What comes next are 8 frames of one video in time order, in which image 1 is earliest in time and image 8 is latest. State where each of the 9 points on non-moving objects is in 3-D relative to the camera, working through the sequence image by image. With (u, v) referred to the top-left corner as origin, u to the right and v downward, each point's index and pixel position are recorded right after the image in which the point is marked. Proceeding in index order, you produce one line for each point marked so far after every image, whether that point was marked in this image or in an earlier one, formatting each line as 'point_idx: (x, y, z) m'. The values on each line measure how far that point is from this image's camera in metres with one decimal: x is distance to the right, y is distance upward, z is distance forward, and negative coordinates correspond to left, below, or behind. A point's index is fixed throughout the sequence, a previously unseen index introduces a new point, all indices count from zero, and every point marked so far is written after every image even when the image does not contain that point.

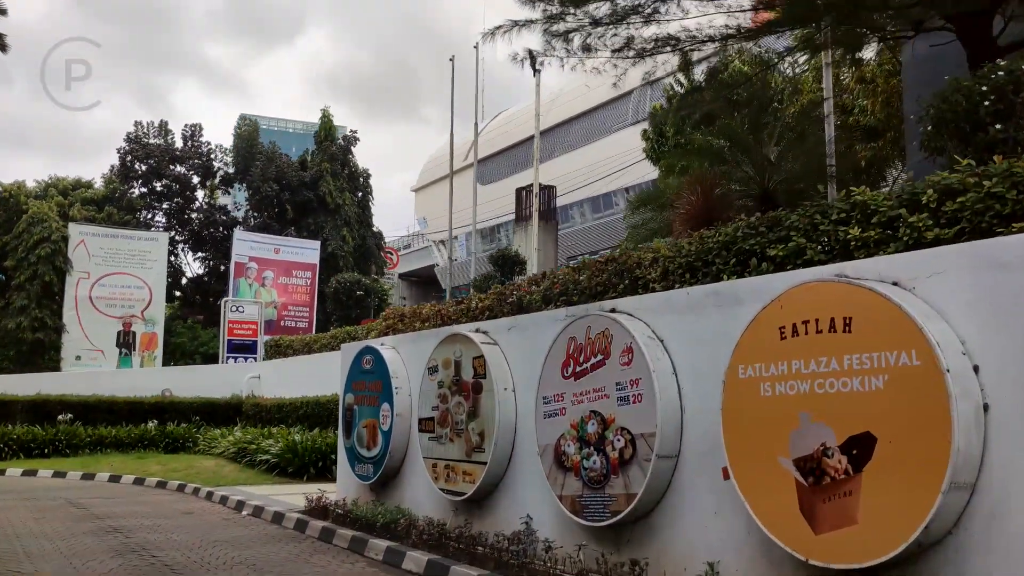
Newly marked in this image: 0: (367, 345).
0: (-1.6, -0.6, +9.7) m
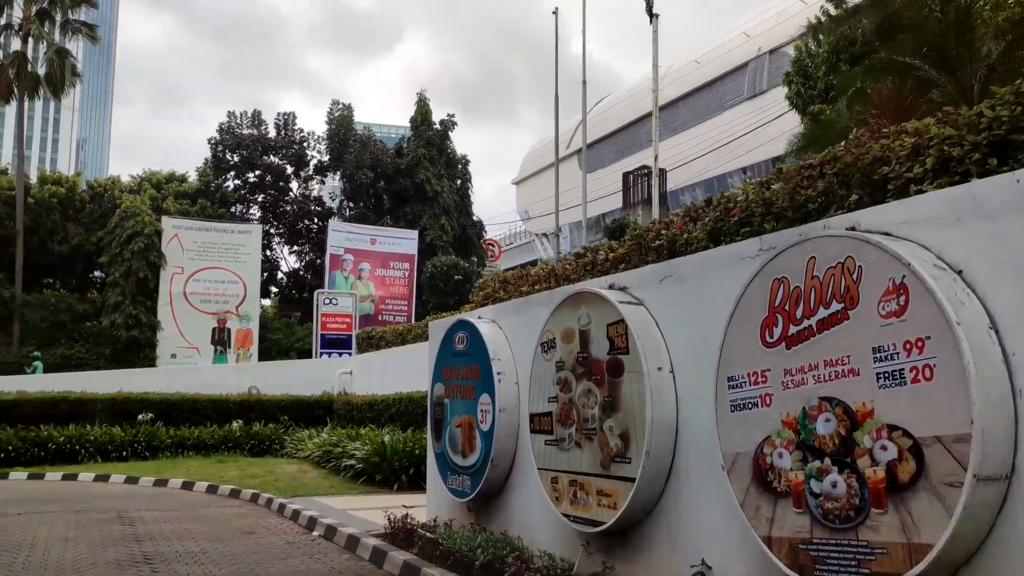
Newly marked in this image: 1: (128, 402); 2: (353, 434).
0: (-0.4, -0.3, +7.4) m
1: (-7.6, -2.3, +17.8) m
2: (-2.6, -2.4, +14.6) m
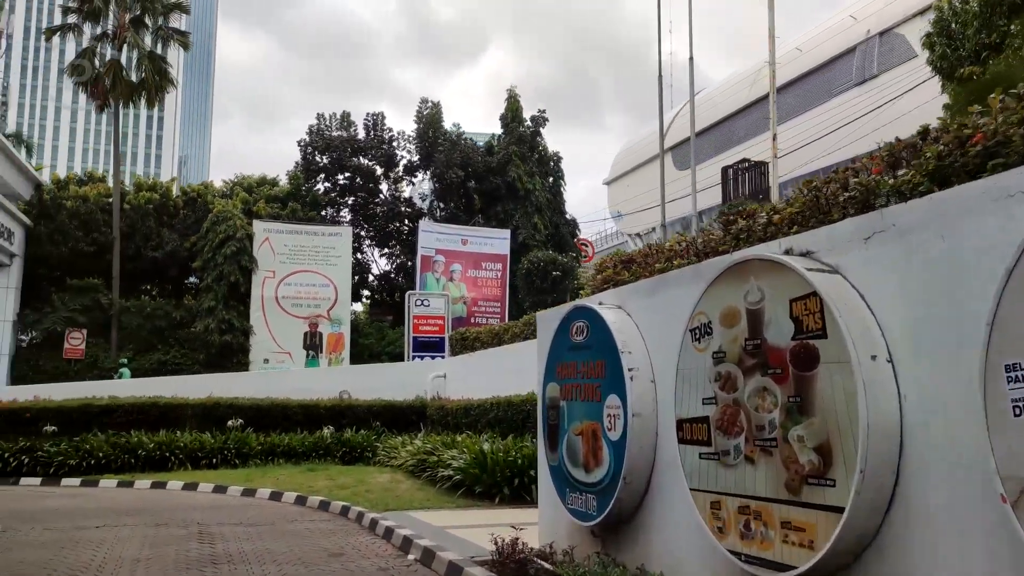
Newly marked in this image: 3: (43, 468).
0: (+0.4, -0.1, +6.2) m
1: (-5.6, -2.3, +17.2) m
2: (-1.0, -2.3, +13.6) m
3: (-8.1, -3.1, +15.5) m
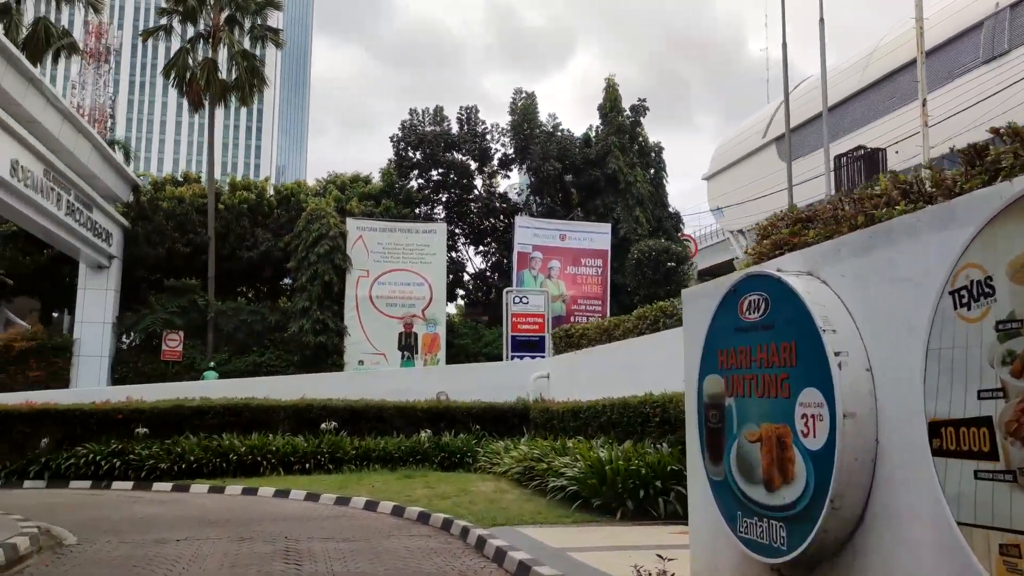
0: (+1.3, +0.1, +4.8) m
1: (-3.7, -2.2, +16.4) m
2: (+0.6, -2.2, +12.3) m
3: (-6.3, -3.1, +14.9) m
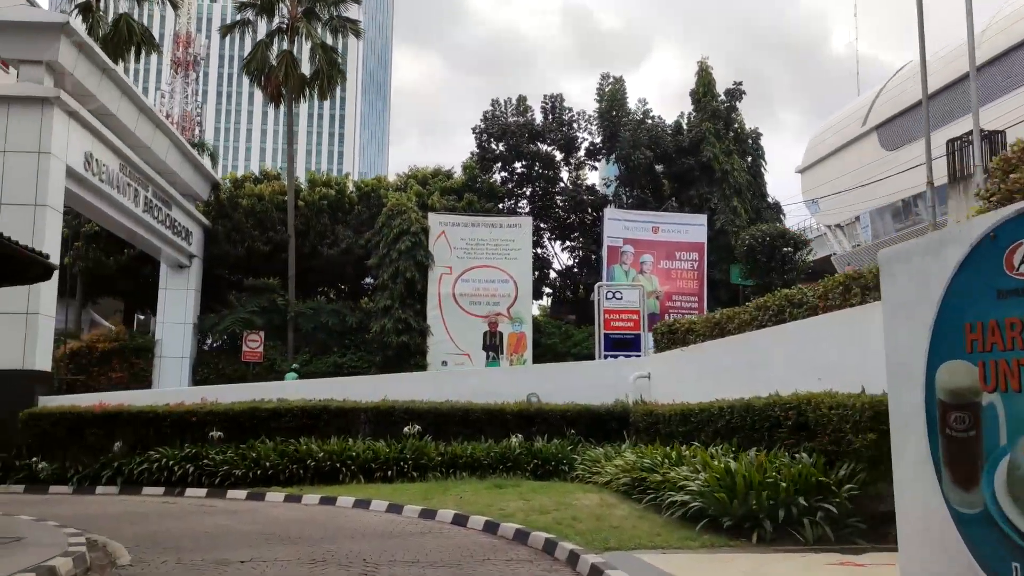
0: (+1.8, +0.3, +3.3) m
1: (-2.0, -2.1, +15.2) m
2: (+1.9, -2.0, +10.7) m
3: (-4.8, -3.0, +14.0) m
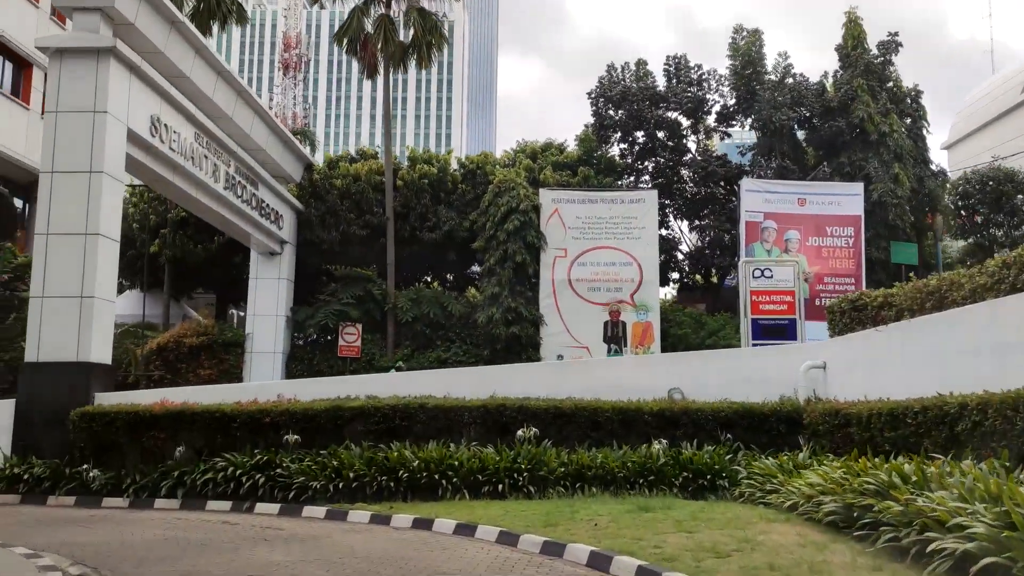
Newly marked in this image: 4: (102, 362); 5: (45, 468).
0: (+2.2, +0.7, +0.1) m
1: (-0.1, -1.7, +12.4) m
2: (+3.2, -1.5, +7.5) m
3: (-3.0, -2.6, +11.5) m
4: (-6.1, -1.1, +13.3) m
5: (-6.4, -2.5, +12.3) m
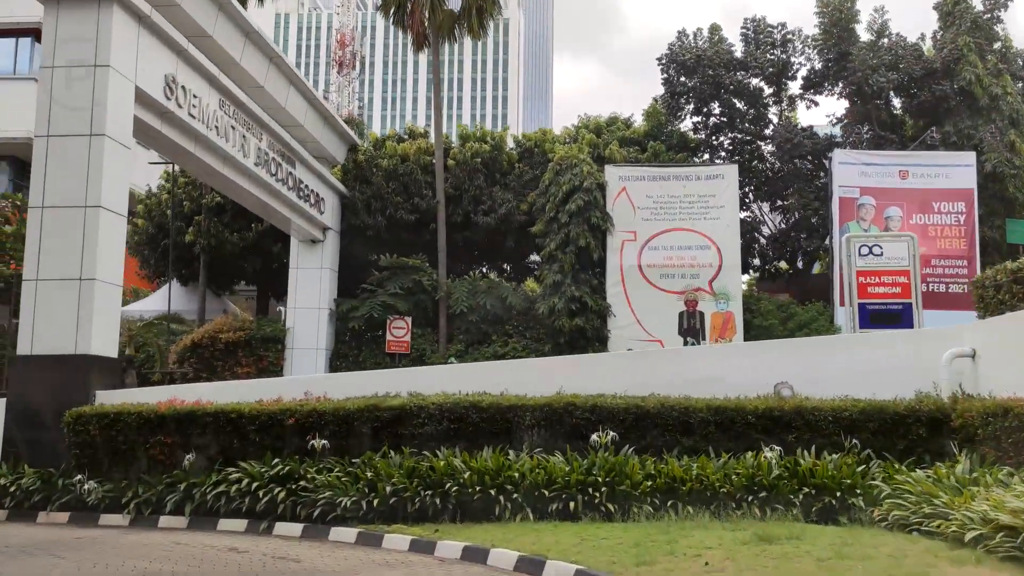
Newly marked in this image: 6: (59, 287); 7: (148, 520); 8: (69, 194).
0: (+2.2, +1.1, -2.3) m
1: (+0.7, -1.4, +10.2) m
2: (+3.7, -1.2, +5.1) m
3: (-2.2, -2.3, +9.5) m
4: (-5.2, -0.9, +11.5) m
5: (-5.6, -2.2, +10.5) m
6: (-5.7, 0.0, +11.2) m
7: (-4.1, -2.6, +10.0) m
8: (-5.6, +1.2, +11.4) m
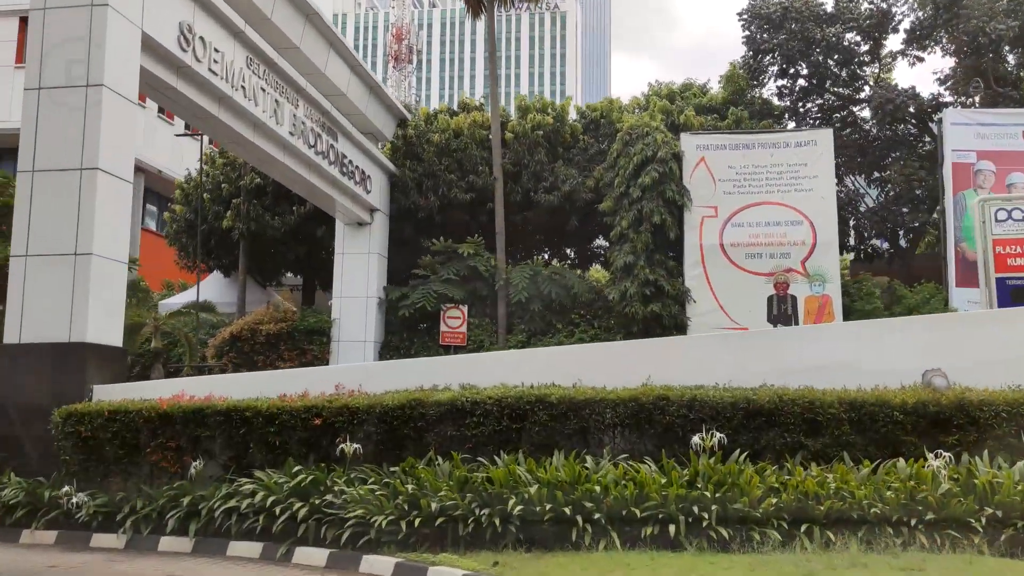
0: (+2.1, +1.4, -4.4) m
1: (+1.4, -1.1, +8.1) m
2: (+4.1, -0.8, +2.8) m
3: (-1.5, -2.1, +7.6) m
4: (-4.4, -0.6, +9.8) m
5: (-4.8, -2.0, +8.8) m
6: (-4.9, +0.3, +9.6) m
7: (-3.4, -2.3, +8.3) m
8: (-4.9, +1.5, +9.7) m
